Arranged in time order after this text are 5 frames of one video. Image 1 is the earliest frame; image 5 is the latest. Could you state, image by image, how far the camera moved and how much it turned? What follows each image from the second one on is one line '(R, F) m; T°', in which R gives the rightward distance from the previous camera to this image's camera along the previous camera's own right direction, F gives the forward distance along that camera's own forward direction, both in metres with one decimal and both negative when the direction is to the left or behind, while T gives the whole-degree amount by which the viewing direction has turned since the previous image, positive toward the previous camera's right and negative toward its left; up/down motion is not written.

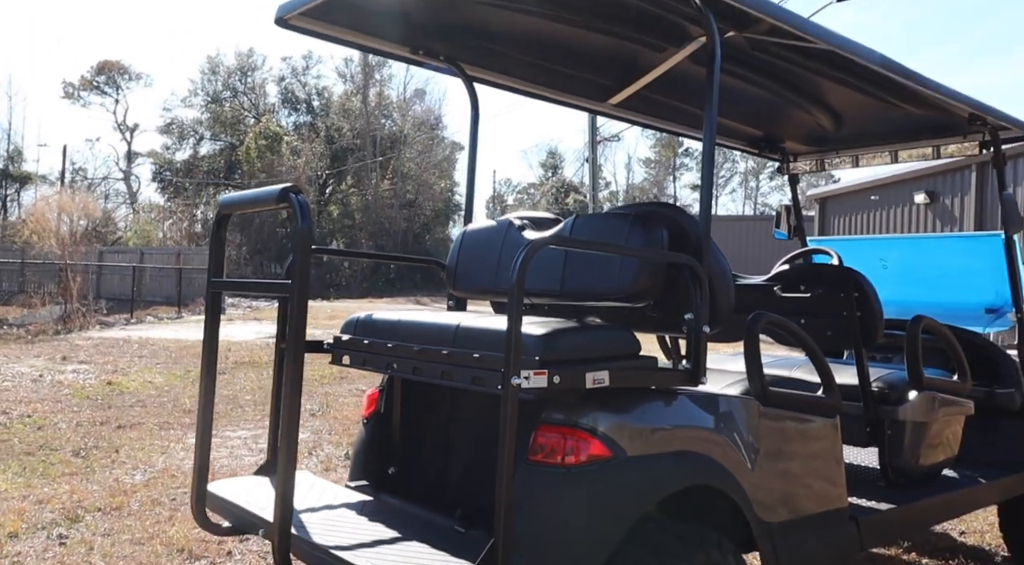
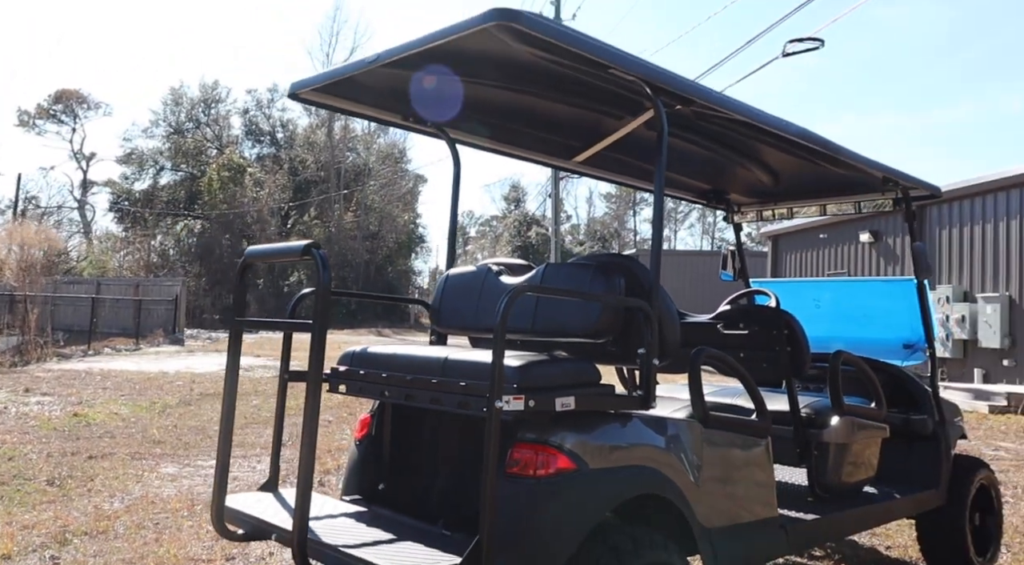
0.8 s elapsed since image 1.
(-0.1, -0.4) m; +3°
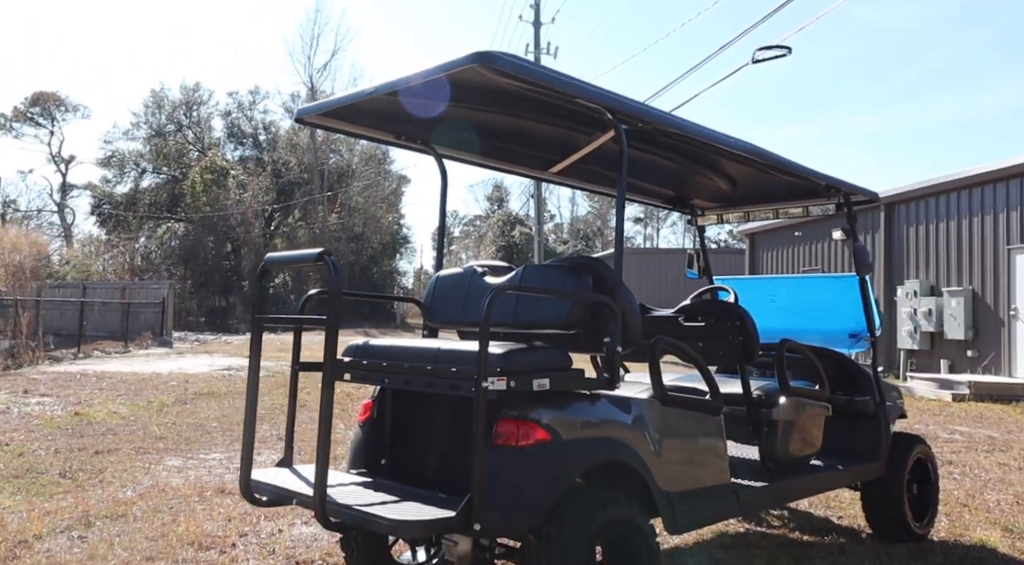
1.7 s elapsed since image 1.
(0.0, -0.4) m; +1°
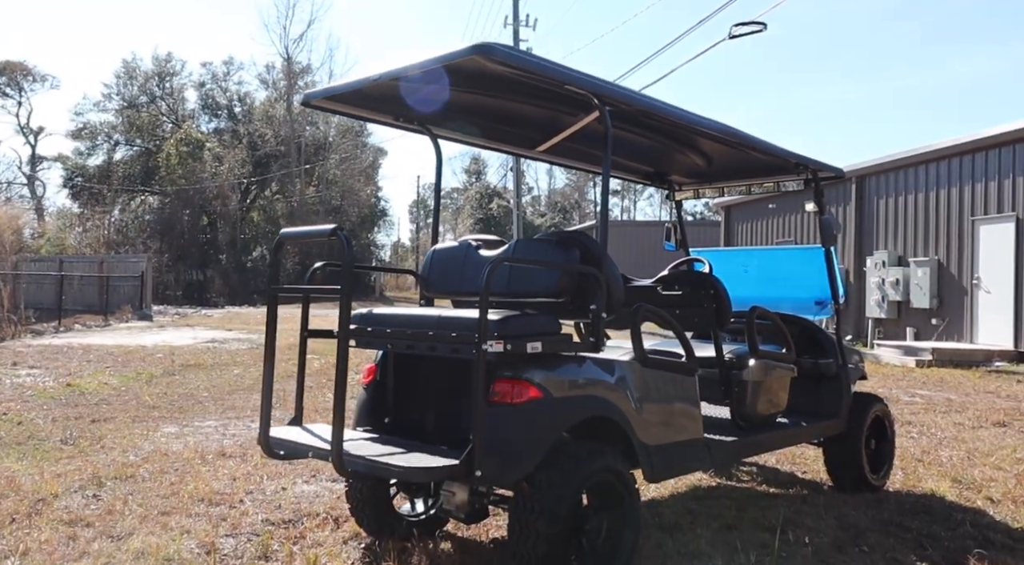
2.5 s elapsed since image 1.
(-0.1, -0.3) m; +2°
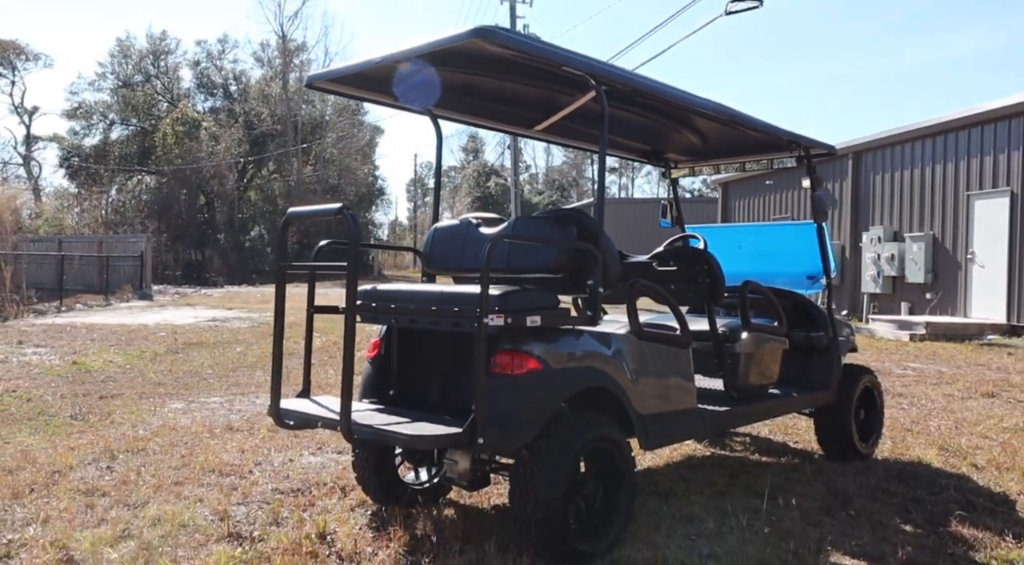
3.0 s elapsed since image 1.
(0.0, -0.1) m; 0°
